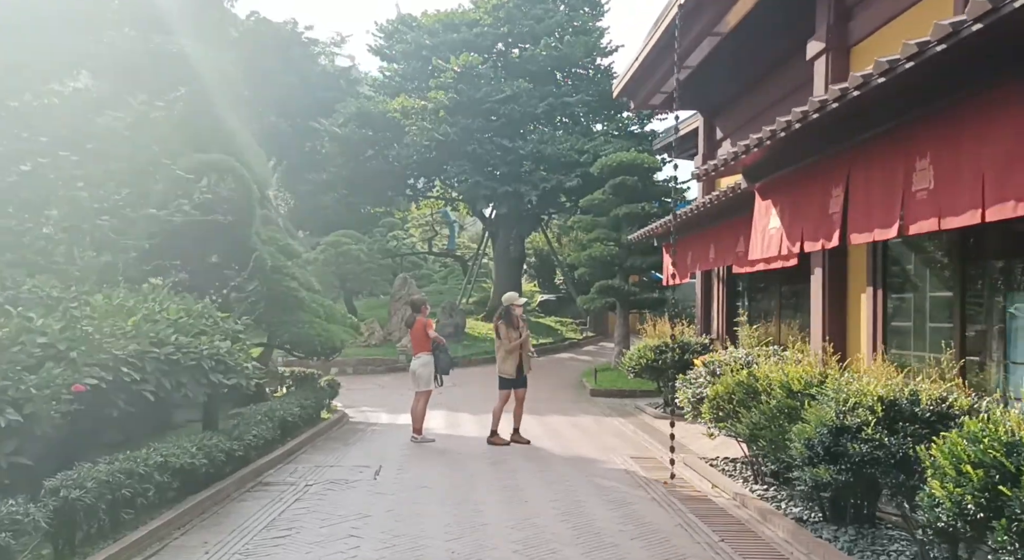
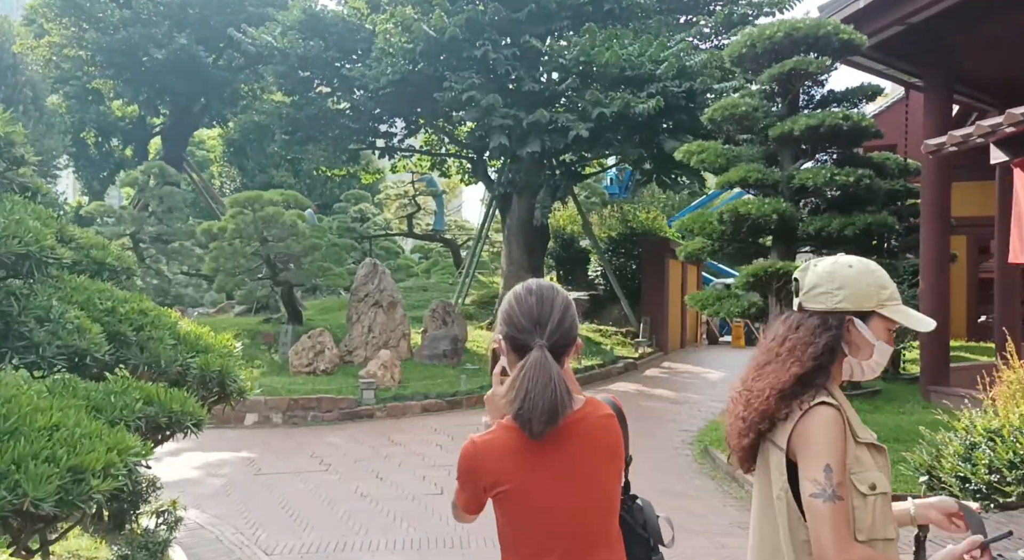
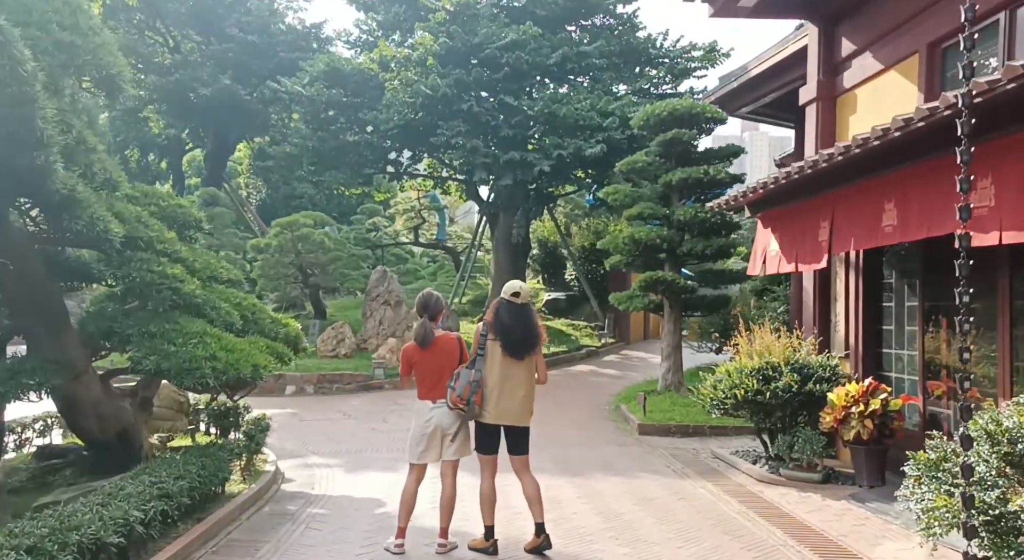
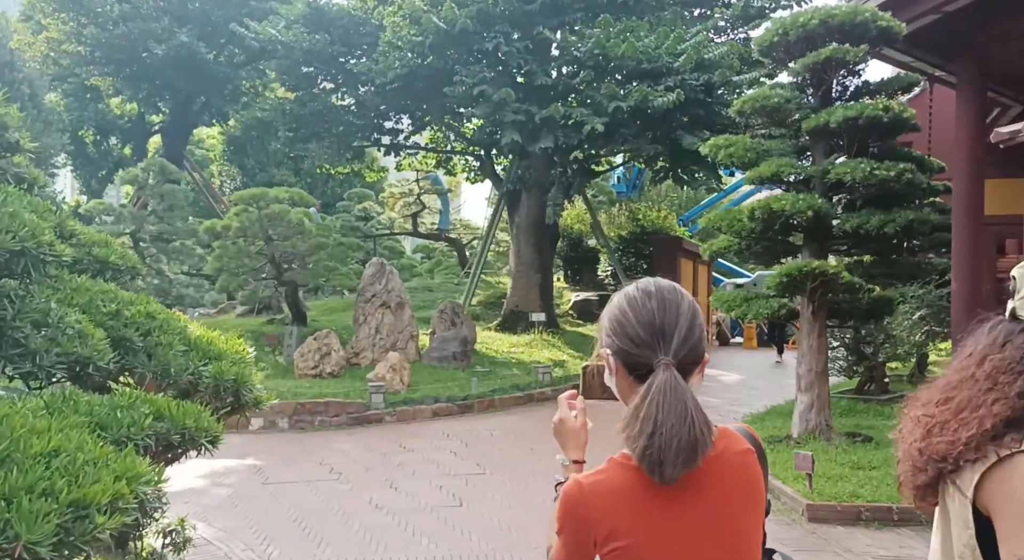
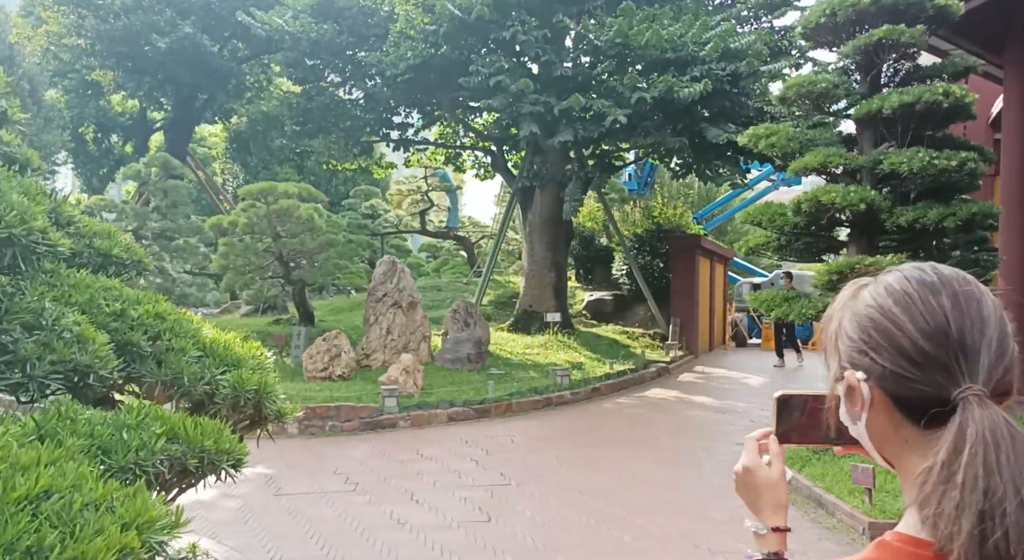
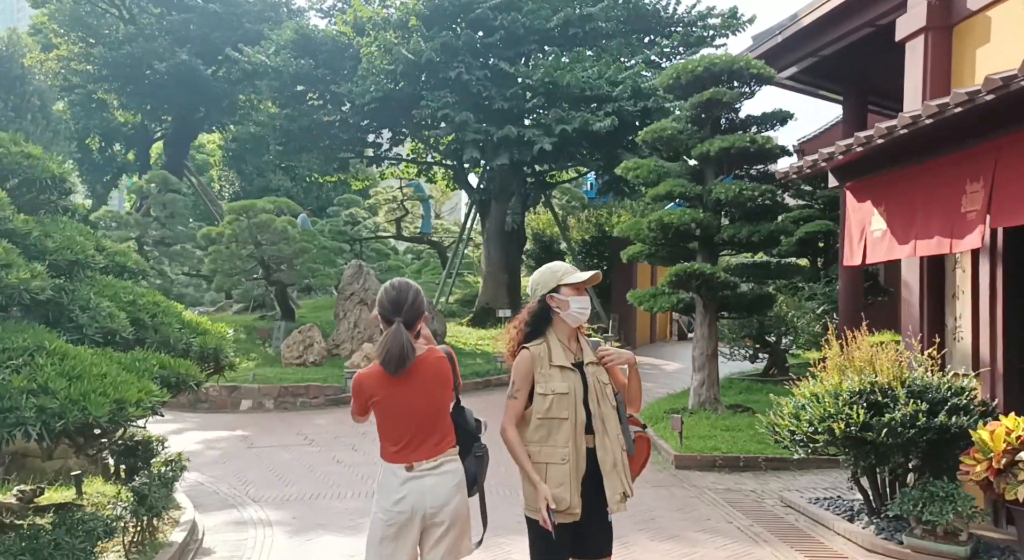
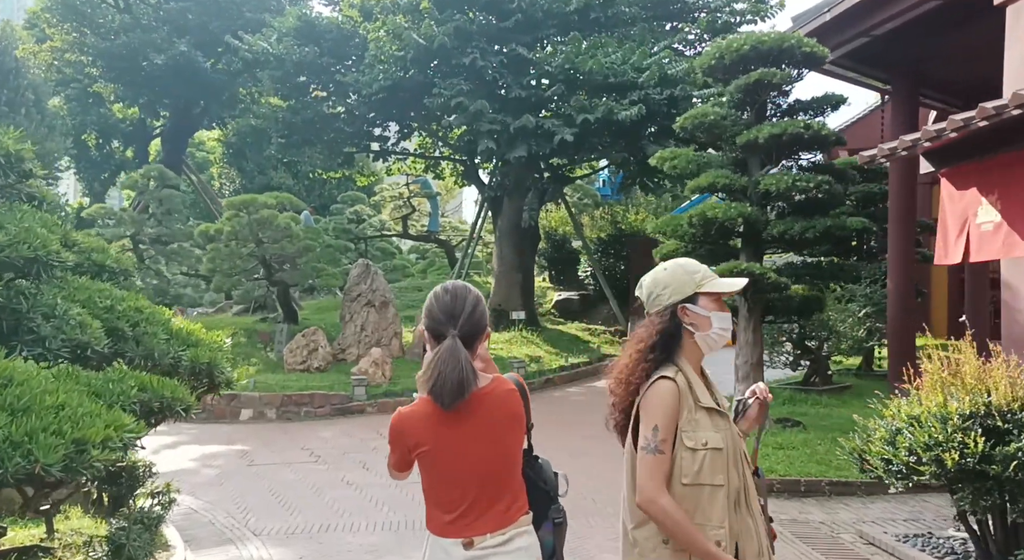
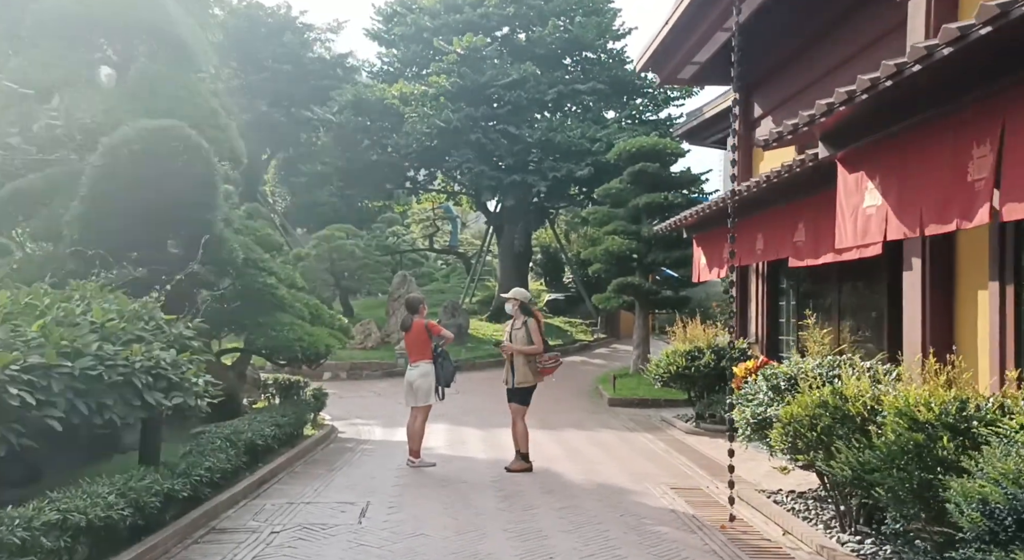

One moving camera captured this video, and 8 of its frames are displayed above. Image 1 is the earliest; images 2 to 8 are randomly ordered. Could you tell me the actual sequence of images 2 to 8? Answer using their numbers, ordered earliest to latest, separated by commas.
8, 3, 6, 7, 2, 4, 5
